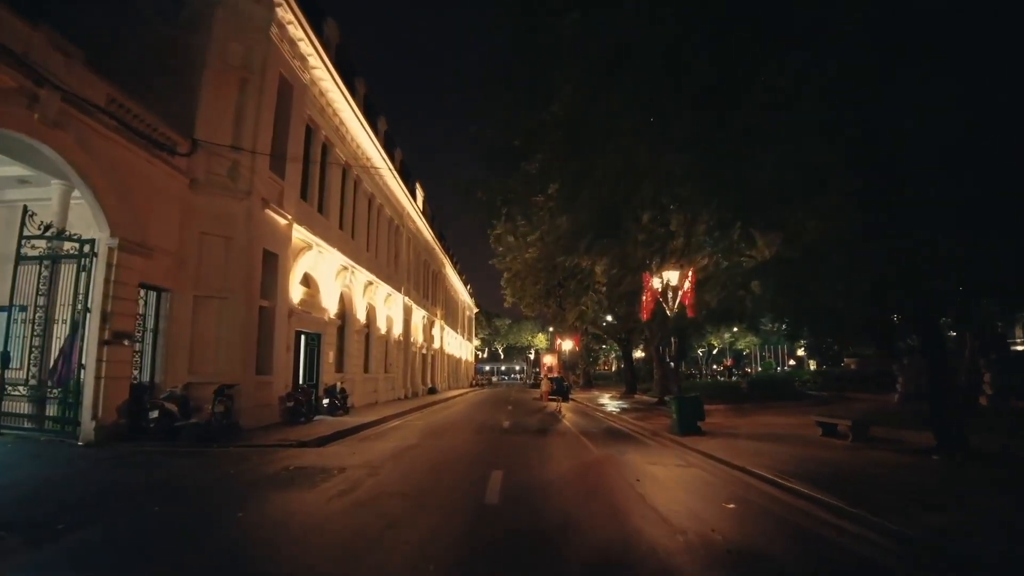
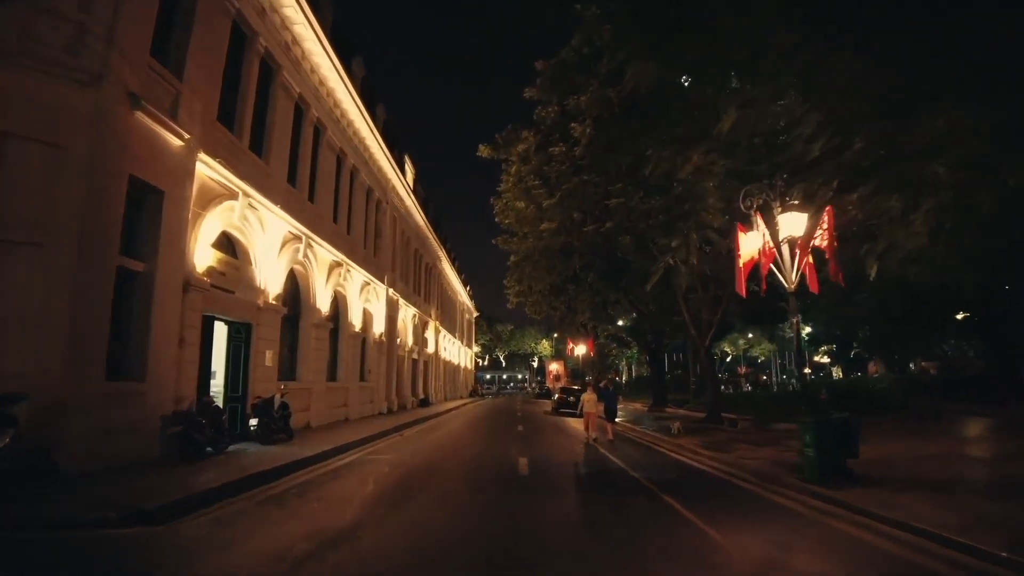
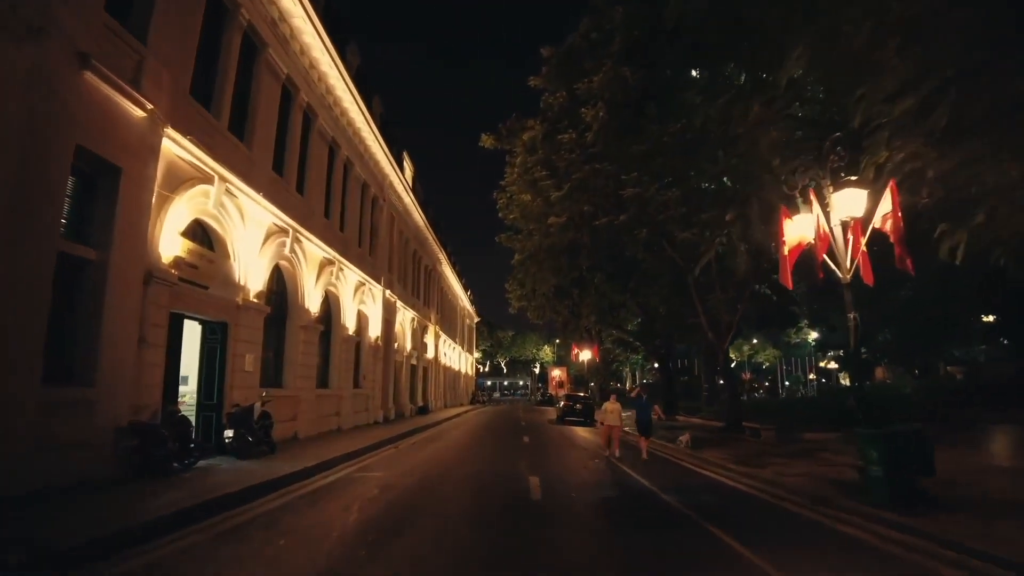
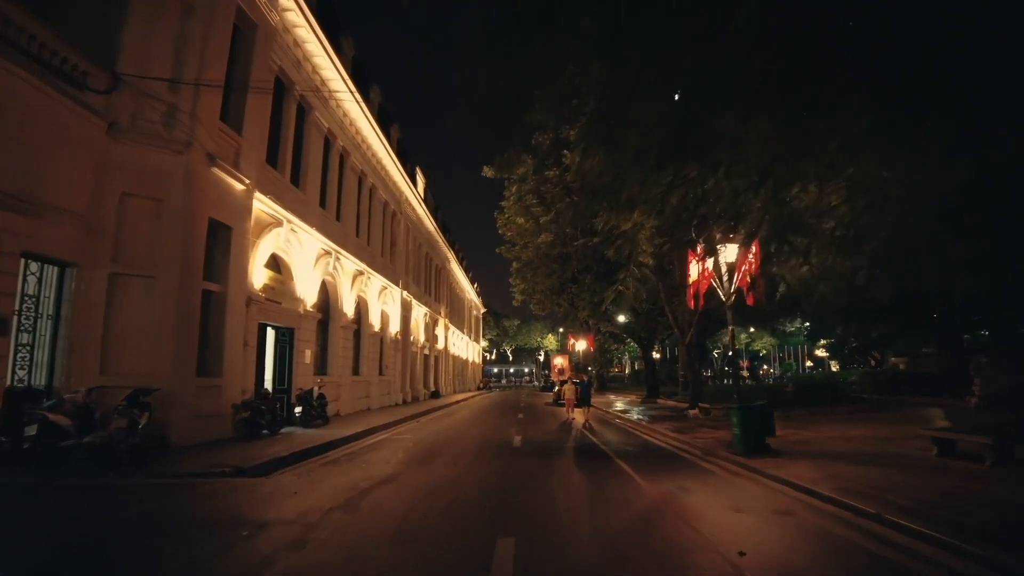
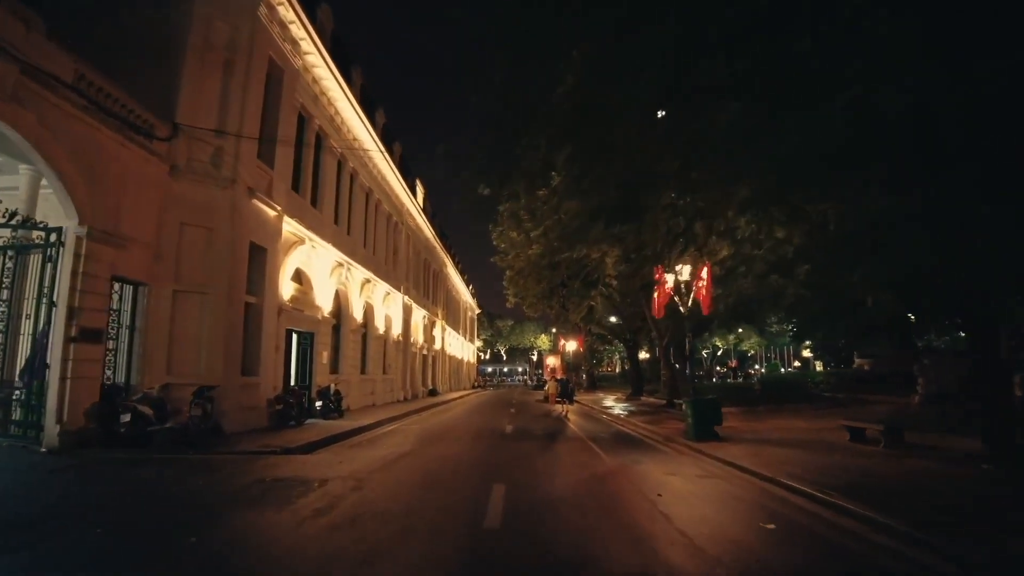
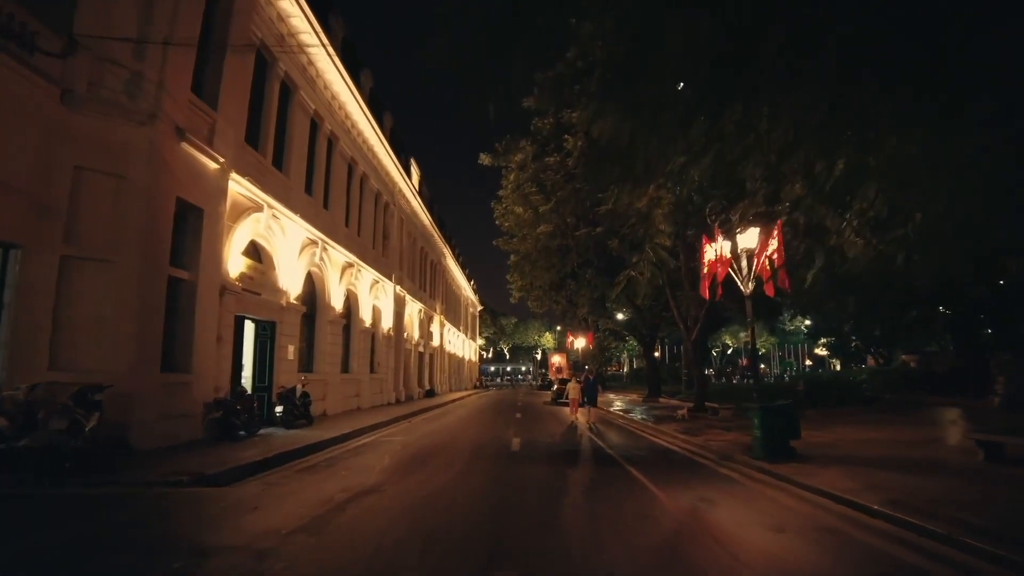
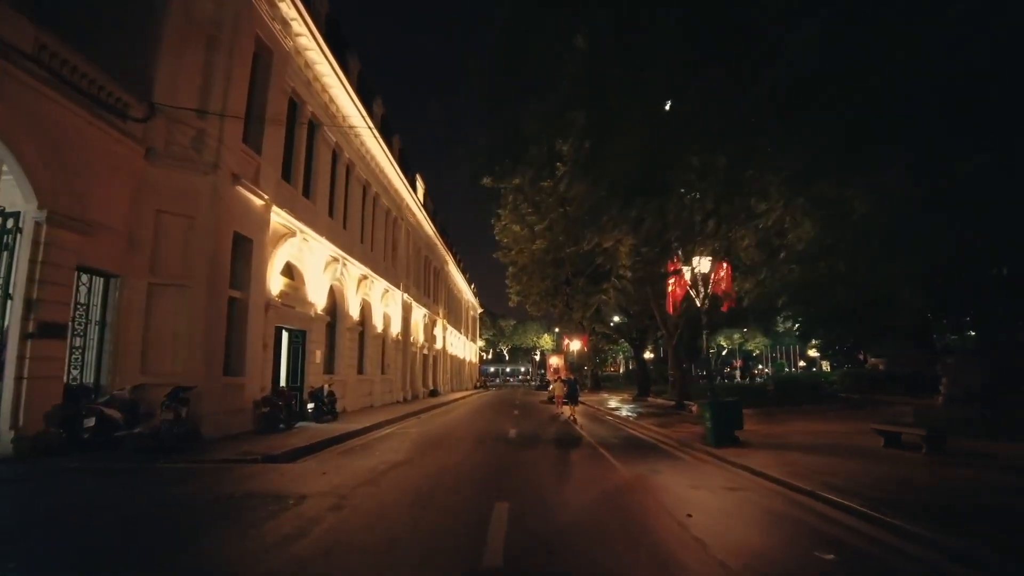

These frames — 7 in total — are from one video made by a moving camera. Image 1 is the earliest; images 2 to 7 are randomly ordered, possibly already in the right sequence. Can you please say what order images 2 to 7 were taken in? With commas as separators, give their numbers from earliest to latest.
5, 7, 4, 6, 2, 3
